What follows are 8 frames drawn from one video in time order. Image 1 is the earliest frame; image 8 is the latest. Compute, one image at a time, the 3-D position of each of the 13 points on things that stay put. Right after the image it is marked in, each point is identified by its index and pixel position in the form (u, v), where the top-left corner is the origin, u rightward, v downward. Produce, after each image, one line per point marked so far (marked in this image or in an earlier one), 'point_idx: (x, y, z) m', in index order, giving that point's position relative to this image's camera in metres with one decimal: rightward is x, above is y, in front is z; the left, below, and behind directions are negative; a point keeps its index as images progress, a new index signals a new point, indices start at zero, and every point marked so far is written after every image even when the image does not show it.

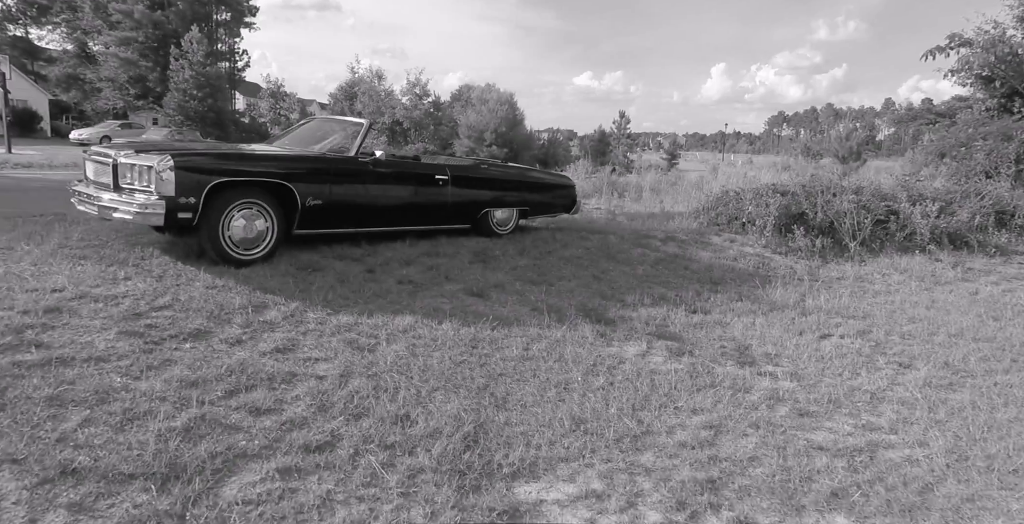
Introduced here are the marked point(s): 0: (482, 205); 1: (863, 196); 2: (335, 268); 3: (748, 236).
0: (-0.3, +0.6, +6.3) m
1: (+4.7, +0.9, +8.1) m
2: (-1.5, 0.0, +4.9) m
3: (+3.0, +0.3, +7.6) m
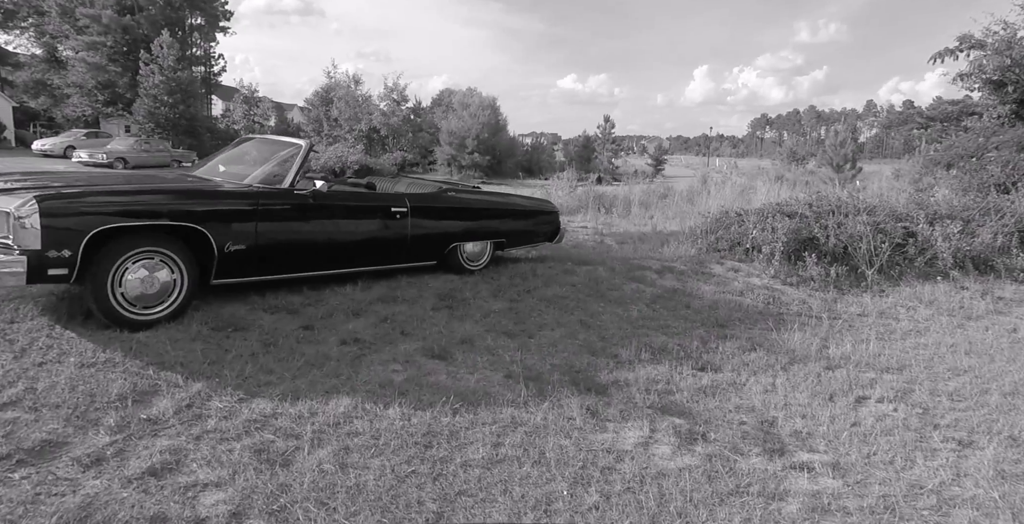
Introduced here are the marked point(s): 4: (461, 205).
0: (-0.5, +0.2, +5.4) m
1: (+4.4, +0.6, +7.3) m
2: (-1.7, -0.4, +4.0) m
3: (+2.7, 0.0, +6.8) m
4: (-0.4, +0.5, +5.5) m
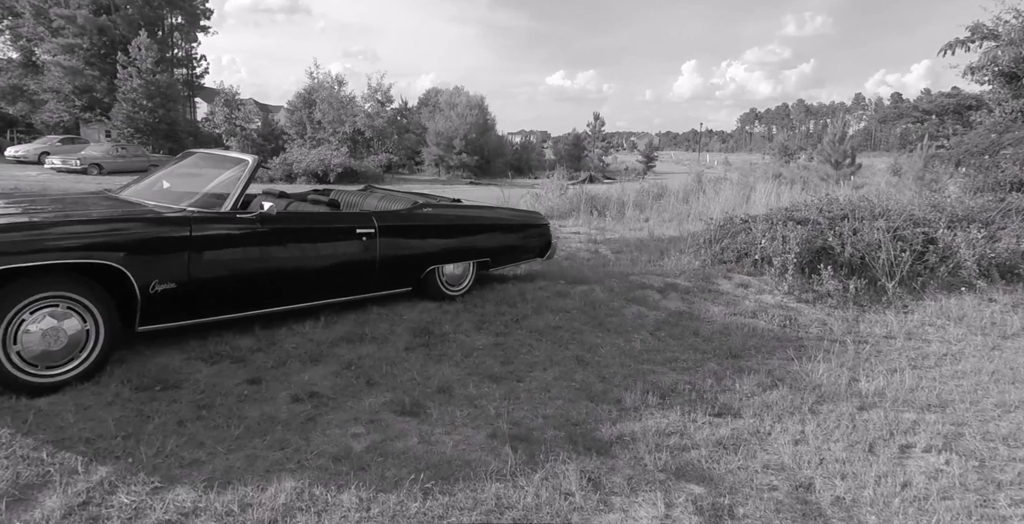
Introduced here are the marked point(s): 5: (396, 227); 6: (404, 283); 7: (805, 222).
0: (-0.6, 0.0, +4.8) m
1: (+4.3, +0.5, +6.7) m
2: (-1.7, -0.7, +3.4) m
3: (+2.6, -0.2, +6.2) m
4: (-0.6, +0.3, +4.8) m
5: (-0.9, +0.3, +4.5) m
6: (-0.8, -0.2, +4.7) m
7: (+3.3, +0.4, +6.7) m
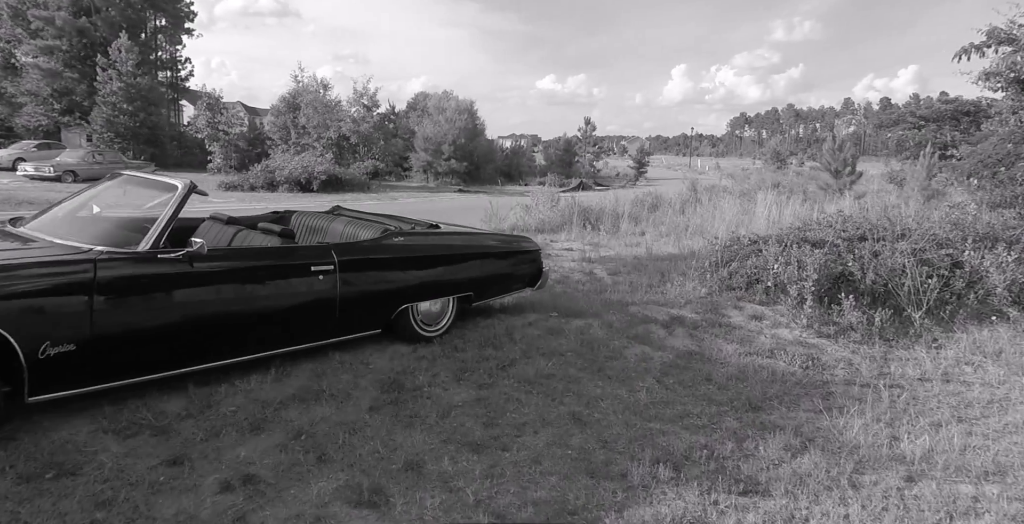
0: (-0.7, -0.2, +4.1) m
1: (+4.1, +0.2, +6.1) m
2: (-1.8, -0.9, +2.7) m
3: (+2.5, -0.4, +5.6) m
4: (-0.7, +0.1, +4.2) m
5: (-1.0, 0.0, +3.9) m
6: (-0.9, -0.4, +4.0) m
7: (+3.2, +0.2, +6.1) m
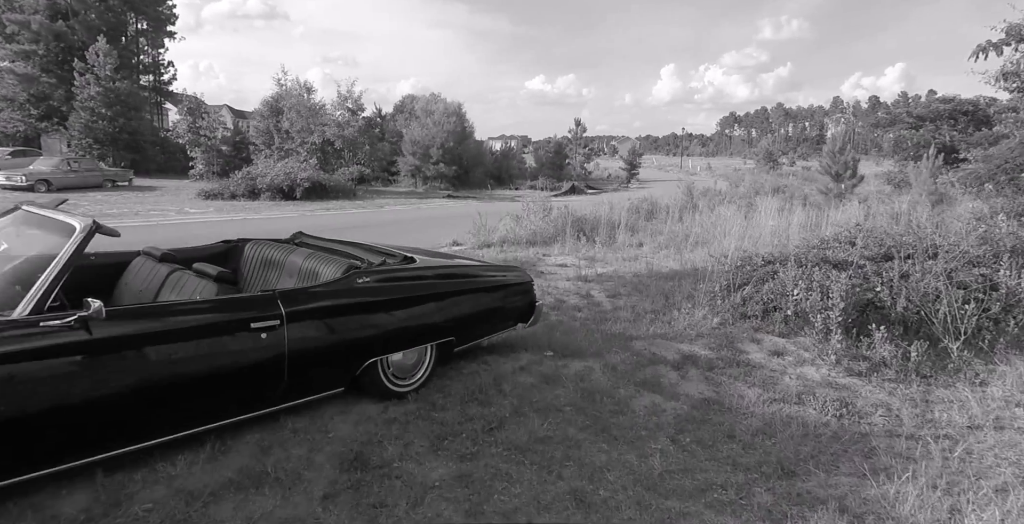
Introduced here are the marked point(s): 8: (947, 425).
0: (-0.8, -0.5, +3.5) m
1: (+4.0, 0.0, +5.6) m
2: (-1.9, -1.2, +2.0) m
3: (+2.4, -0.6, +5.0) m
4: (-0.7, -0.2, +3.5) m
5: (-1.0, -0.2, +3.3) m
6: (-1.0, -0.7, +3.4) m
7: (+3.1, 0.0, +5.5) m
8: (+2.9, -1.1, +4.0) m
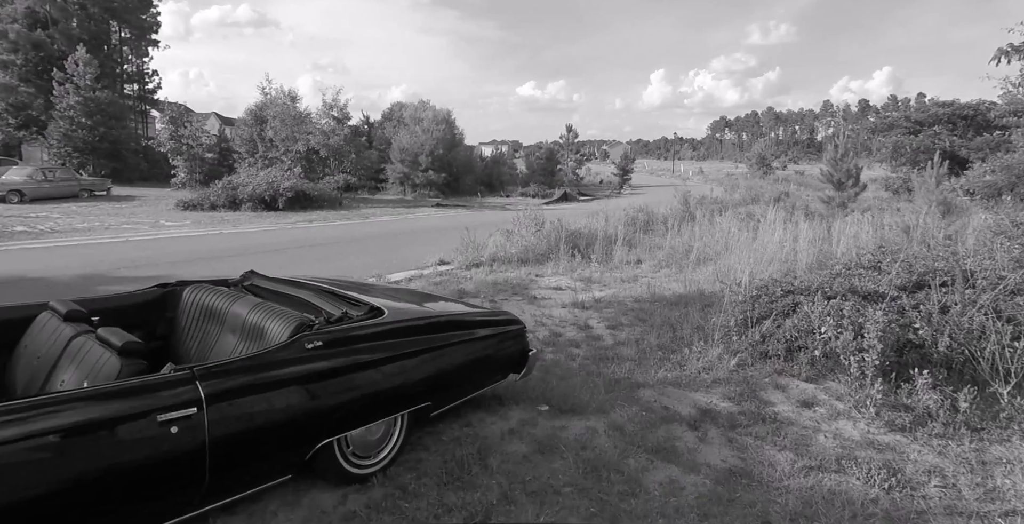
0: (-0.9, -0.7, +2.8) m
1: (+3.9, -0.2, +5.0) m
2: (-1.9, -1.4, +1.4) m
3: (+2.3, -0.9, +4.4) m
4: (-0.8, -0.4, +2.9) m
5: (-1.1, -0.5, +2.6) m
6: (-1.1, -0.9, +2.7) m
7: (+3.0, -0.3, +4.9) m
8: (+2.8, -1.3, +3.4) m
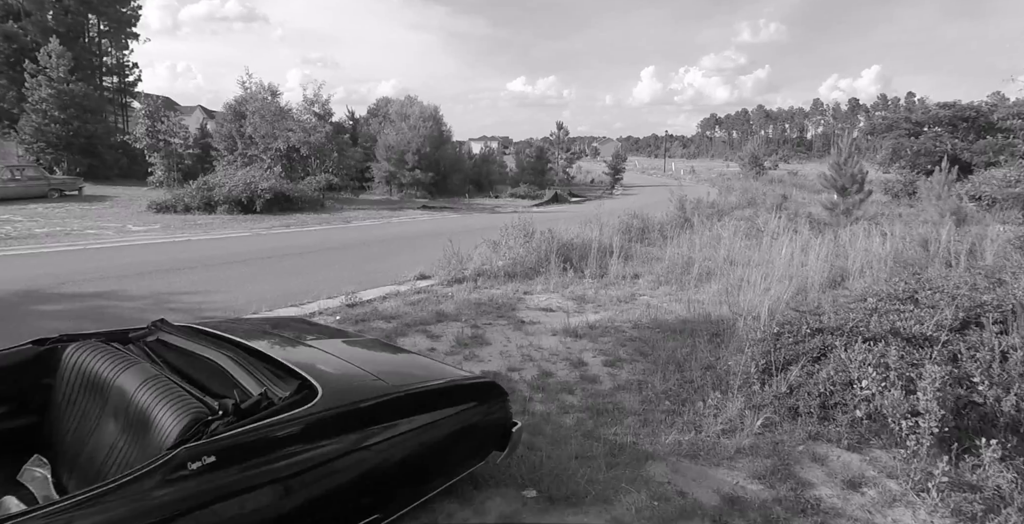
0: (-1.0, -1.0, +2.0) m
1: (+3.8, -0.5, +4.3) m
2: (-2.0, -1.7, +0.6) m
3: (+2.2, -1.1, +3.7) m
4: (-0.9, -0.7, +2.1) m
5: (-1.2, -0.8, +1.8) m
6: (-1.2, -1.2, +1.9) m
7: (+2.8, -0.5, +4.2) m
8: (+2.7, -1.6, +2.6) m
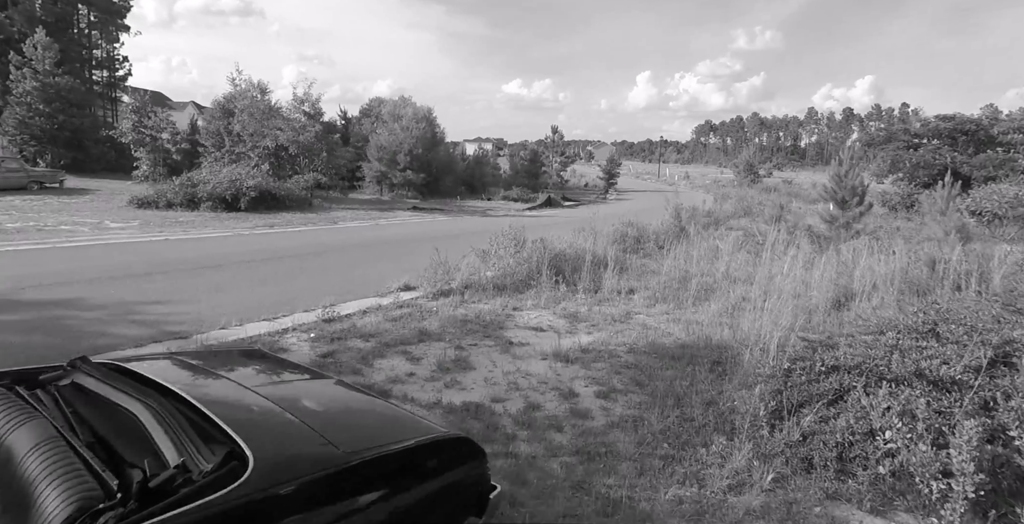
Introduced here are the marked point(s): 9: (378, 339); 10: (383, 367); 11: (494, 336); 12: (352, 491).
0: (-1.0, -1.1, +1.6) m
1: (+3.7, -0.7, +3.9) m
2: (-2.0, -1.8, +0.1) m
3: (+2.1, -1.4, +3.2) m
4: (-1.0, -0.9, +1.6) m
5: (-1.3, -0.9, +1.4) m
6: (-1.2, -1.3, +1.5) m
7: (+2.7, -0.7, +3.8) m
8: (+2.6, -1.8, +2.2) m
9: (-1.4, -0.8, +6.3) m
10: (-1.2, -1.0, +5.5) m
11: (-0.2, -0.8, +6.5) m
12: (-0.6, -0.8, +2.1) m
